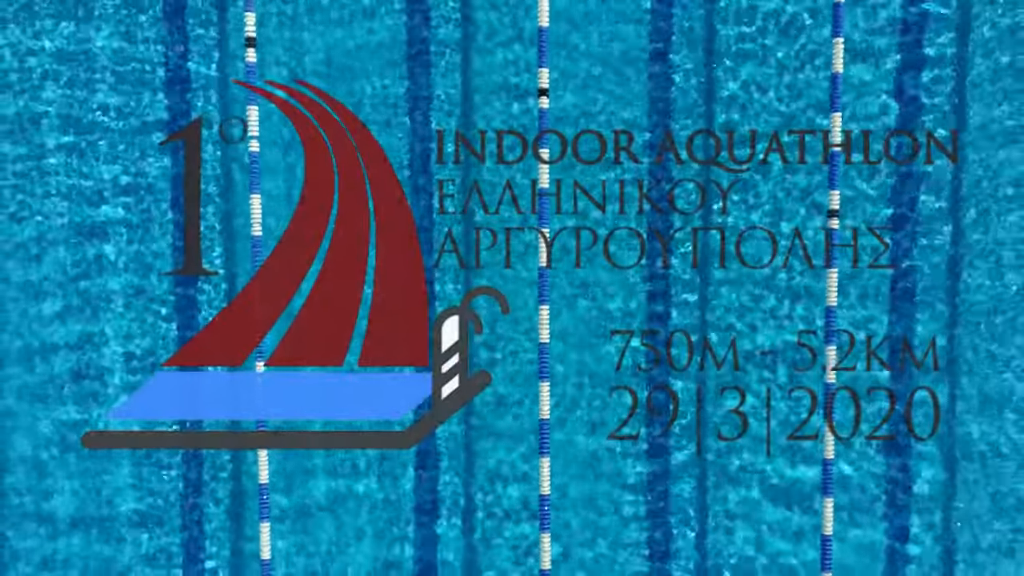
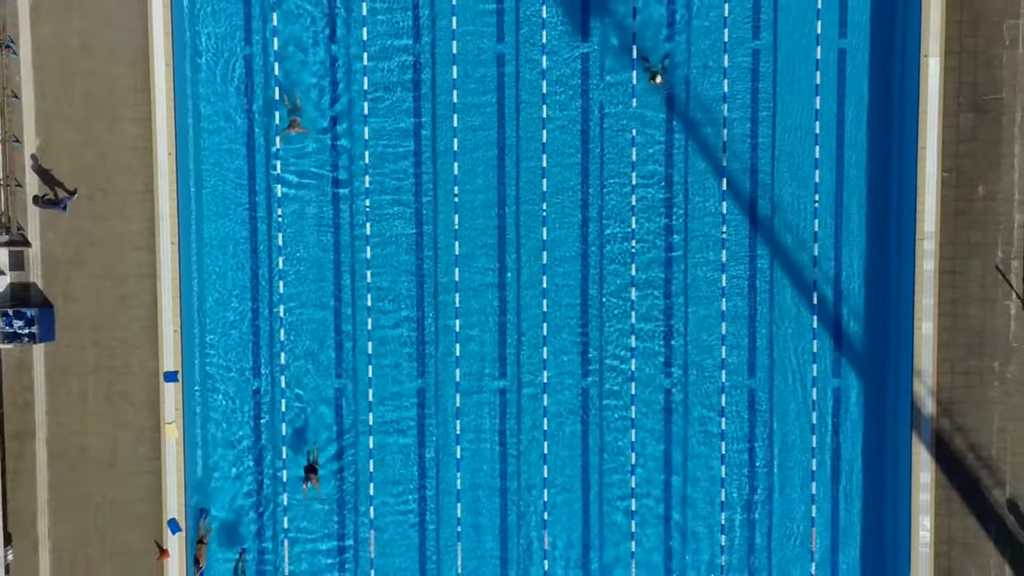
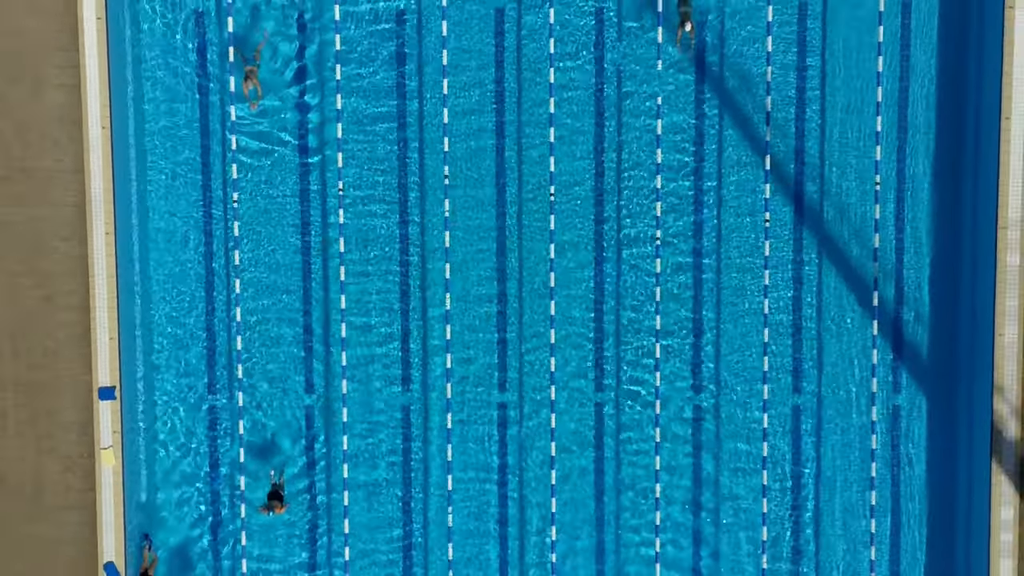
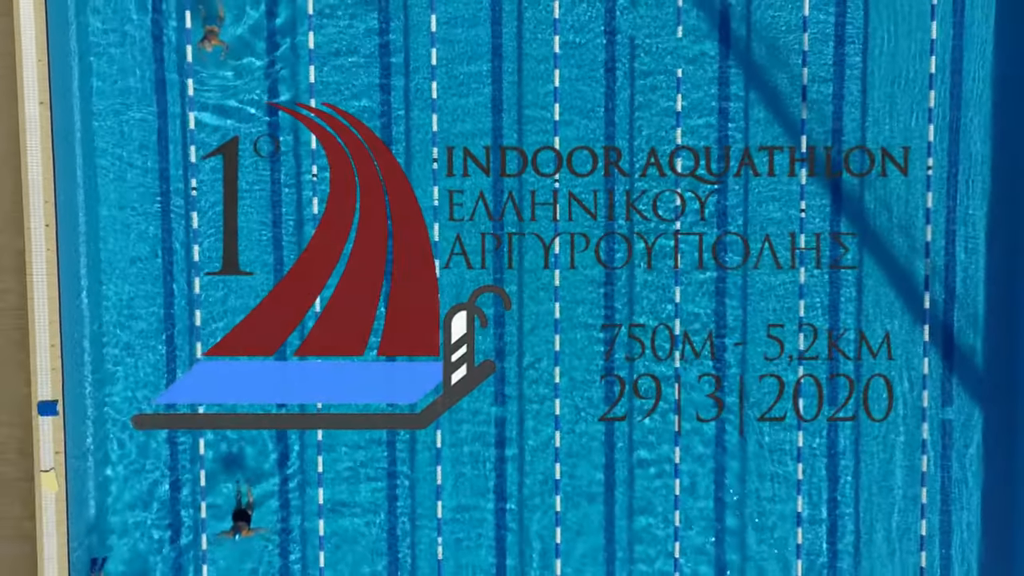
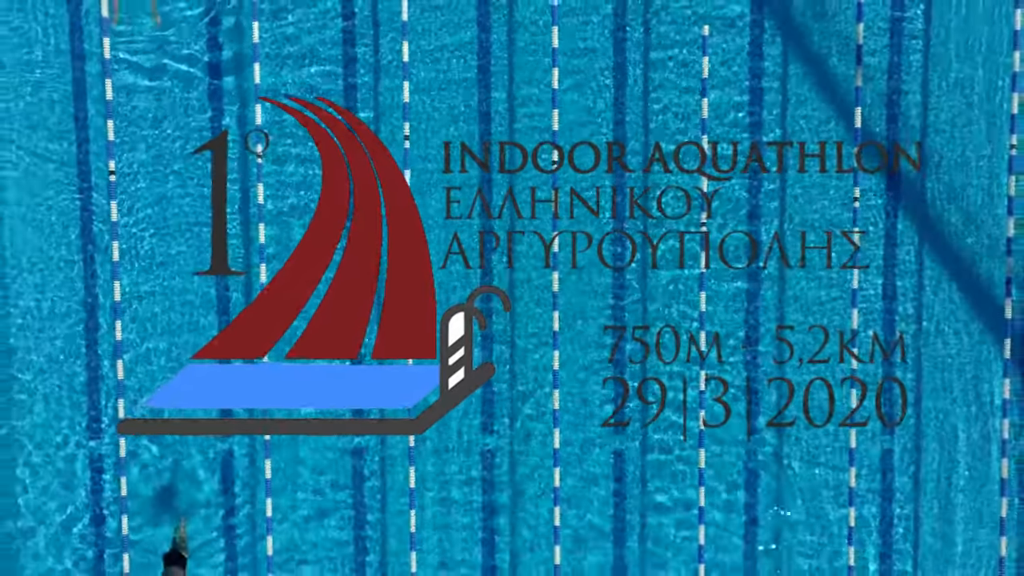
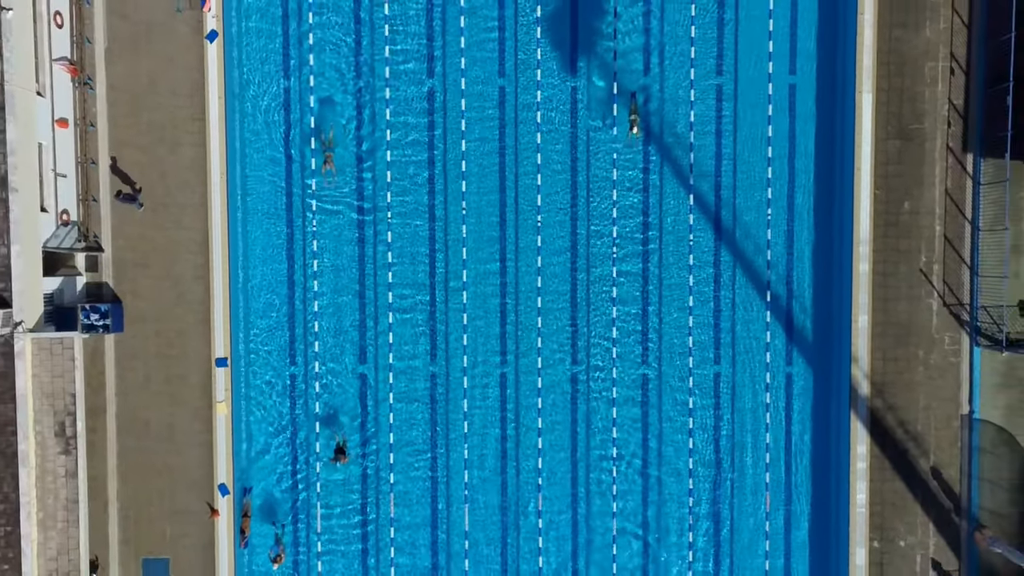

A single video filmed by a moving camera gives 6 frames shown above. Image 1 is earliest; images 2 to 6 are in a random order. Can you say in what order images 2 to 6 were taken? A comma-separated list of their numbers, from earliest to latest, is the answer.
5, 4, 3, 2, 6
